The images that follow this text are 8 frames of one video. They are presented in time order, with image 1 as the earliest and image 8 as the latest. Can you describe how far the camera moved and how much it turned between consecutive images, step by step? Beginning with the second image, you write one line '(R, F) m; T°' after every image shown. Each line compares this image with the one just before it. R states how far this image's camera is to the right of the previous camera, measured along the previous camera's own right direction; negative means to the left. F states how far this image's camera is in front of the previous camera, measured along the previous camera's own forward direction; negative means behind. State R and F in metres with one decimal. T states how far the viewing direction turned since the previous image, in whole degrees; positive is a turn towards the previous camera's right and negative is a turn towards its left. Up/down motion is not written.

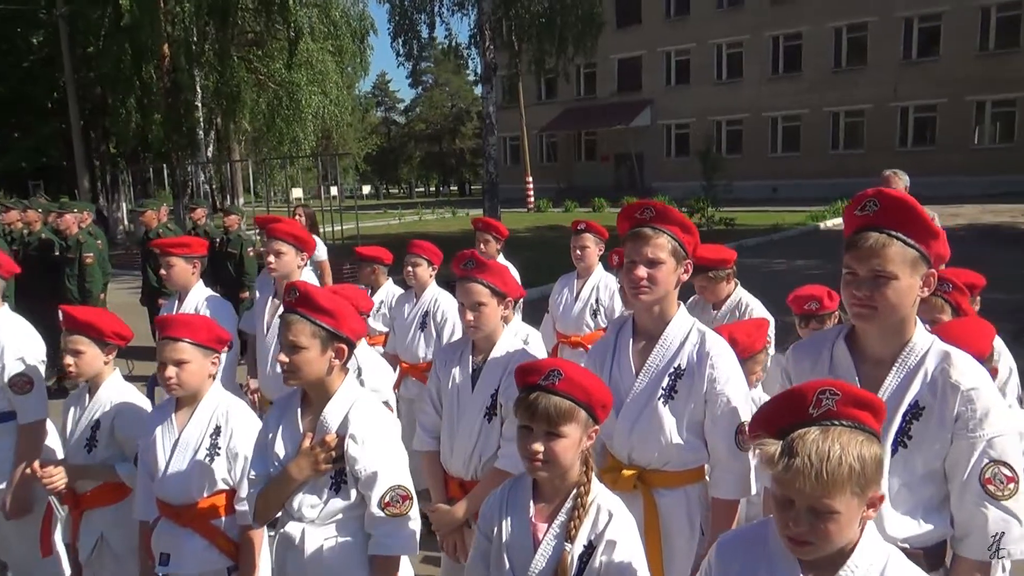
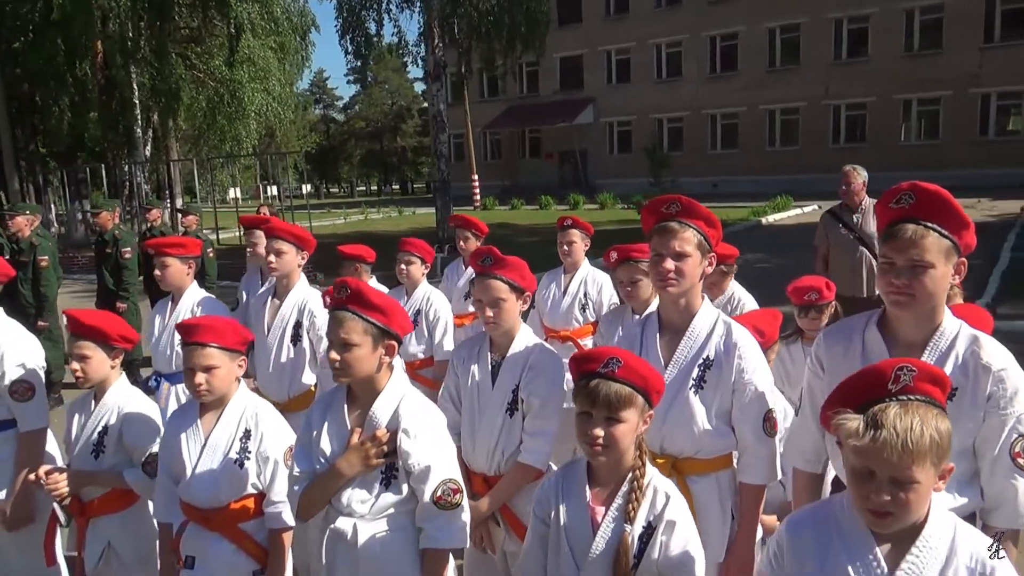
(-0.3, 0.0) m; +4°
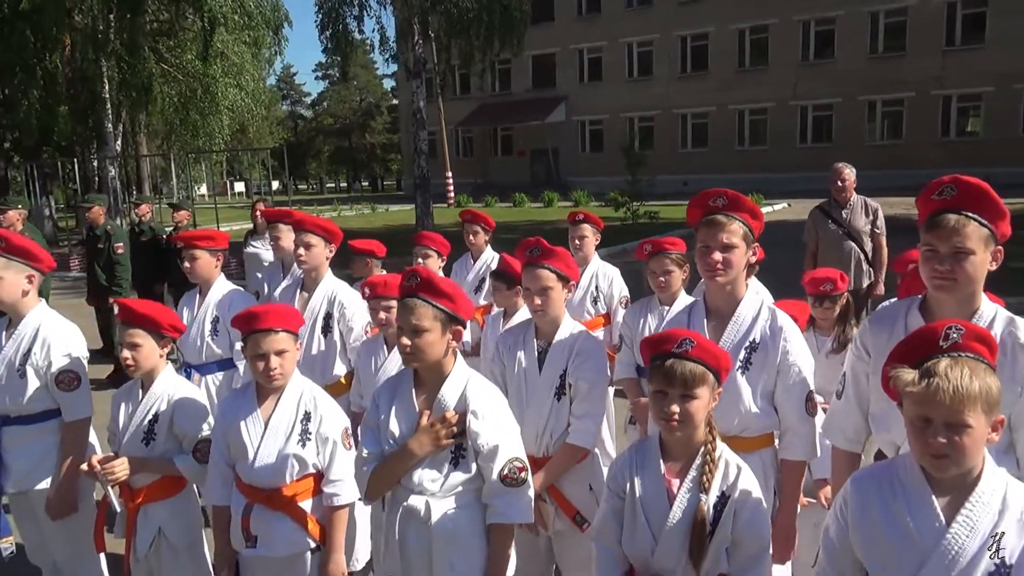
(-0.3, -0.1) m; +2°
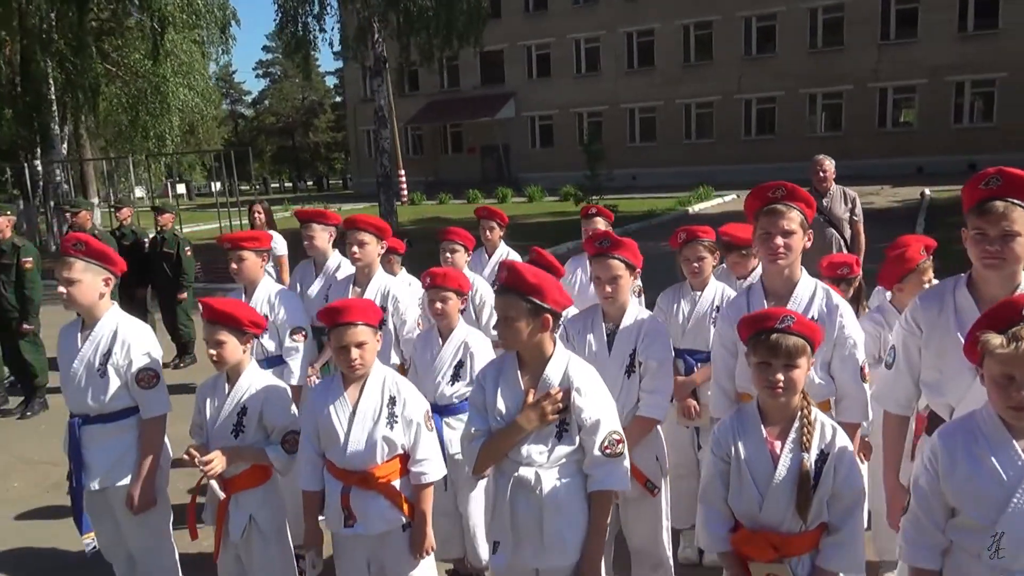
(-0.5, -0.2) m; +4°
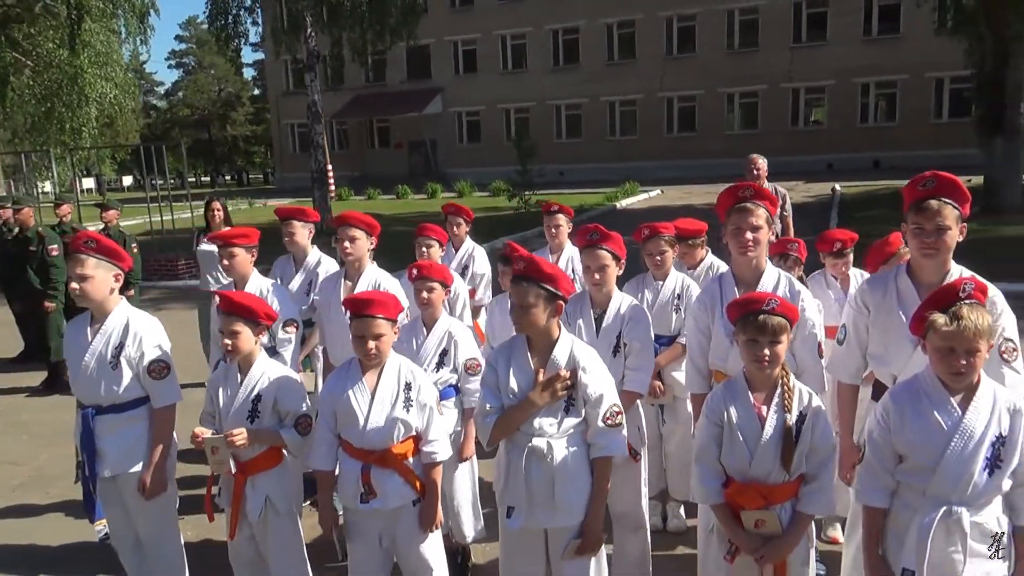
(-0.4, -0.3) m; +6°
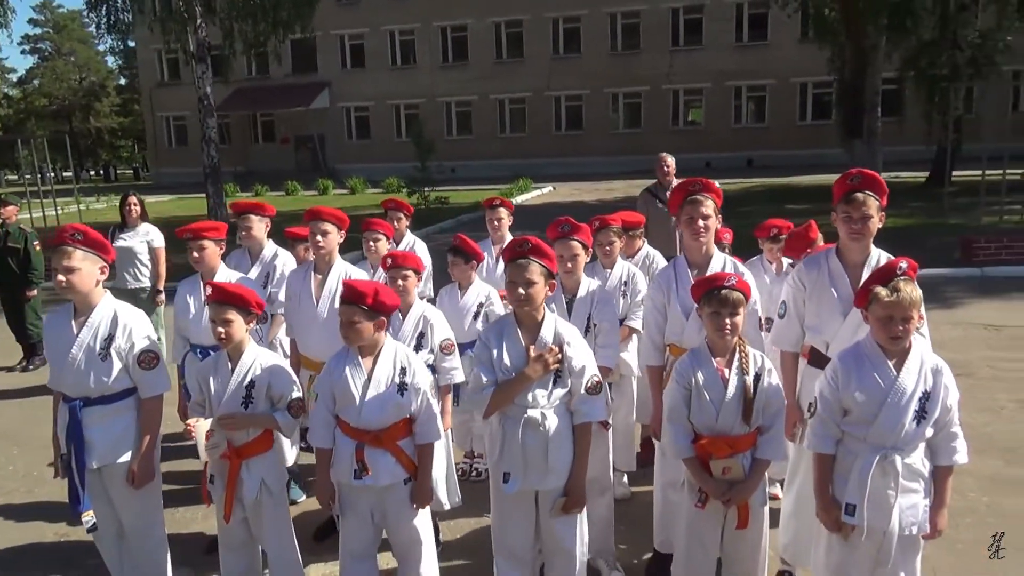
(-0.5, -0.3) m; +8°
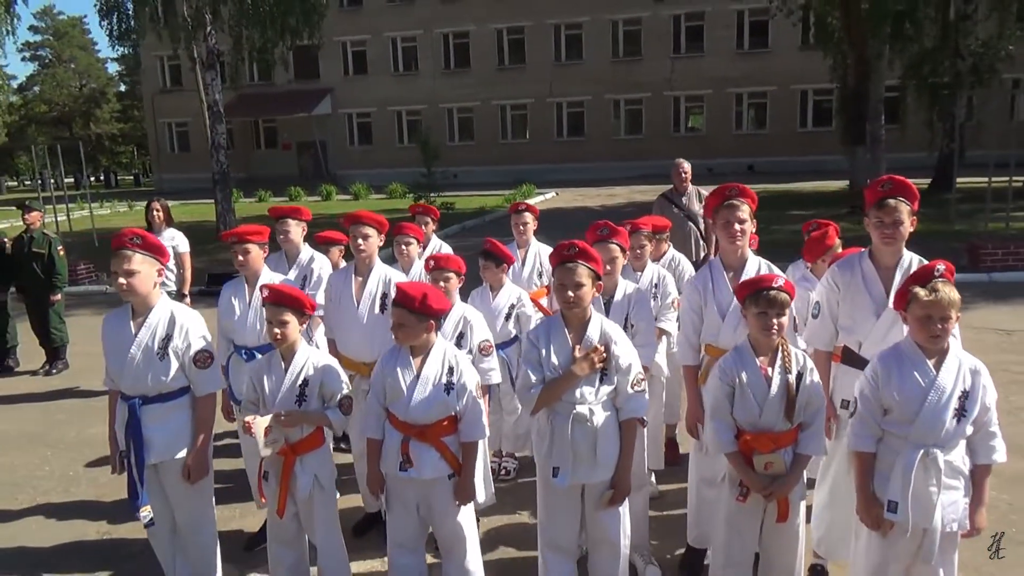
(-0.2, -0.1) m; 0°
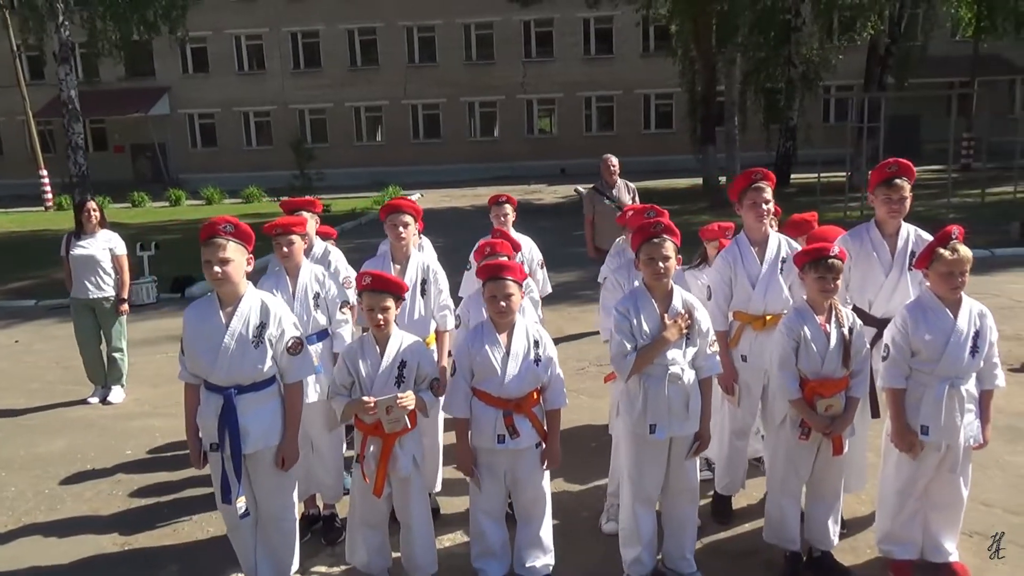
(-1.3, -0.2) m; +12°
